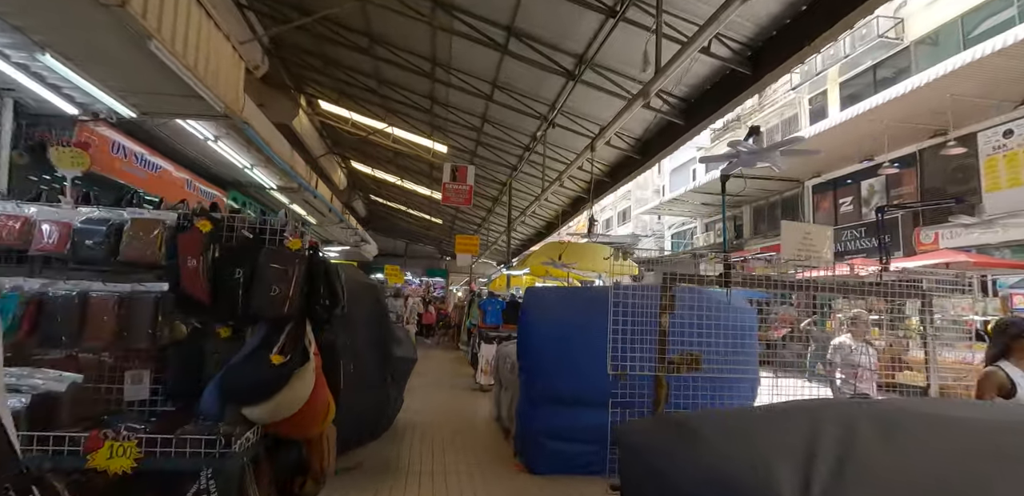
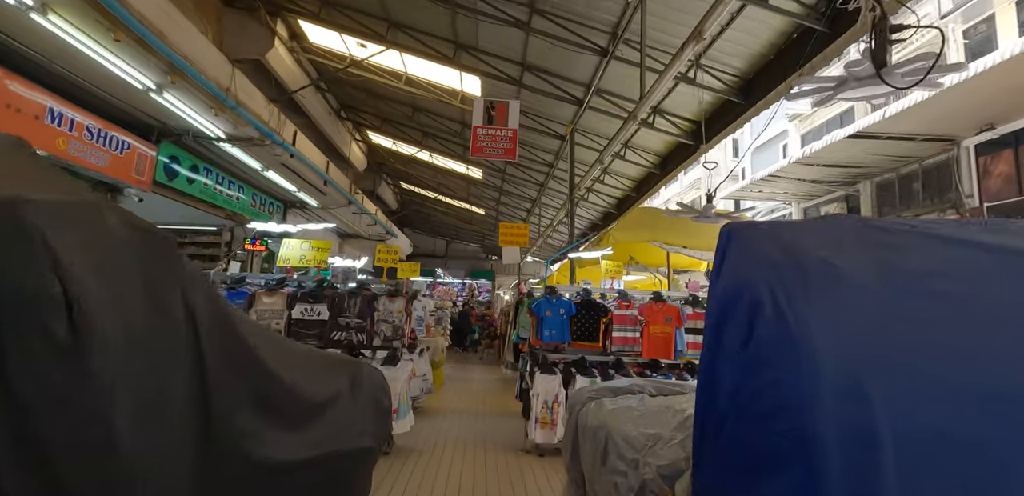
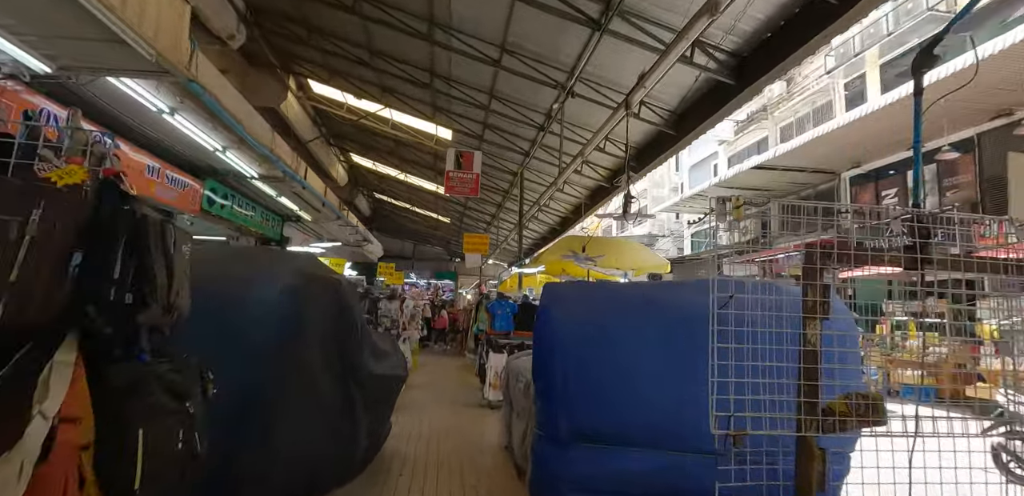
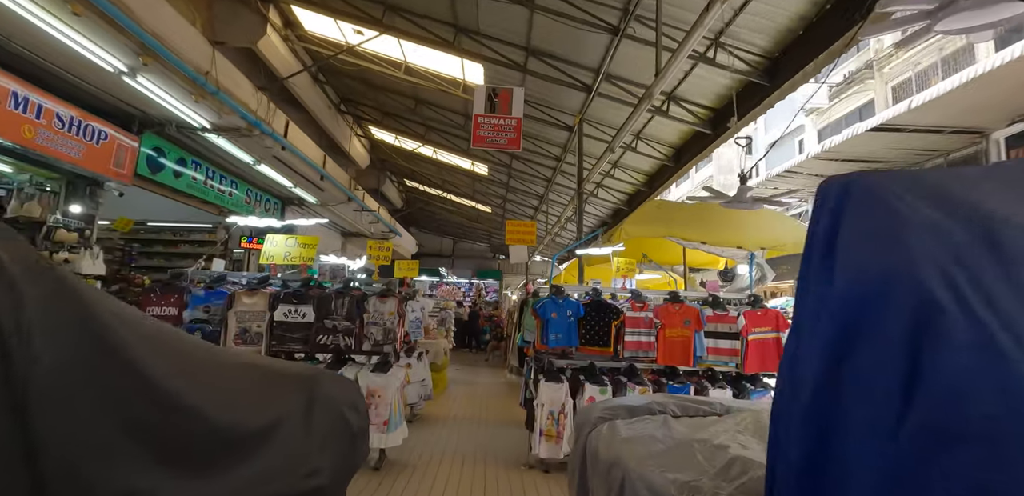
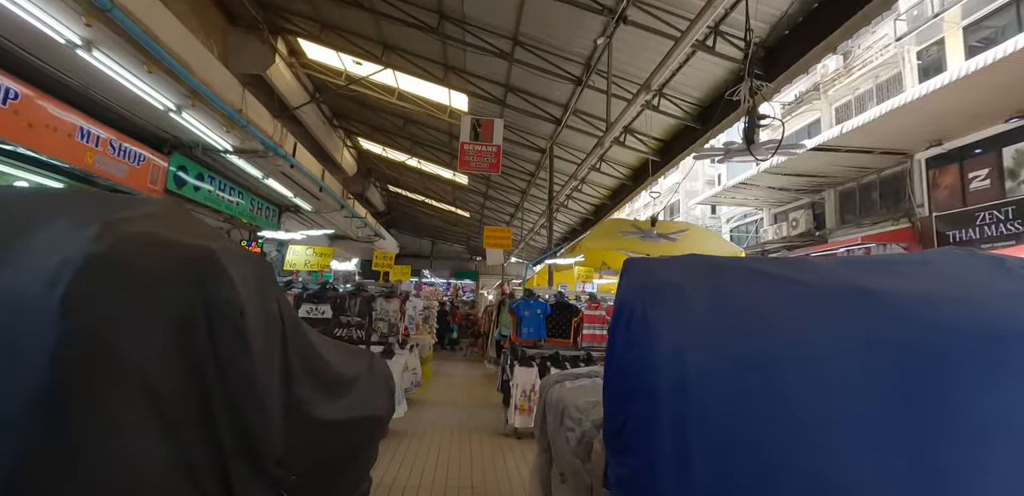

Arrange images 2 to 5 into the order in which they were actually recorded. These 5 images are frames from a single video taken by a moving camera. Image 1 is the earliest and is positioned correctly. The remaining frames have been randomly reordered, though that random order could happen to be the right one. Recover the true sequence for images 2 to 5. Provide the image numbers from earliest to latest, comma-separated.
3, 5, 2, 4
